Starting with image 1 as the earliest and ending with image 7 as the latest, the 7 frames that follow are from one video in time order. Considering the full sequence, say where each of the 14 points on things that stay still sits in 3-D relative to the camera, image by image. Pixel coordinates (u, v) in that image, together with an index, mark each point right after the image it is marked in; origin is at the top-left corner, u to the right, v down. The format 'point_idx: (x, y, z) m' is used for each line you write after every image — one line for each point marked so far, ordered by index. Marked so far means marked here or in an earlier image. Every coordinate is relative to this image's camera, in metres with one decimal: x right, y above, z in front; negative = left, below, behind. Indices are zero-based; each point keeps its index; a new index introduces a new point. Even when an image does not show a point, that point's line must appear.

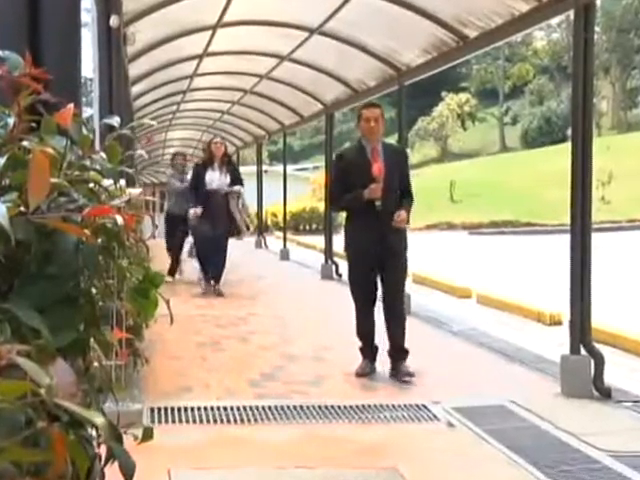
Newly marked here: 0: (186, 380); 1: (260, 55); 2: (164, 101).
0: (-1.0, -1.0, +8.4) m
1: (-0.6, +2.0, +12.6) m
2: (-2.4, +2.1, +17.8) m
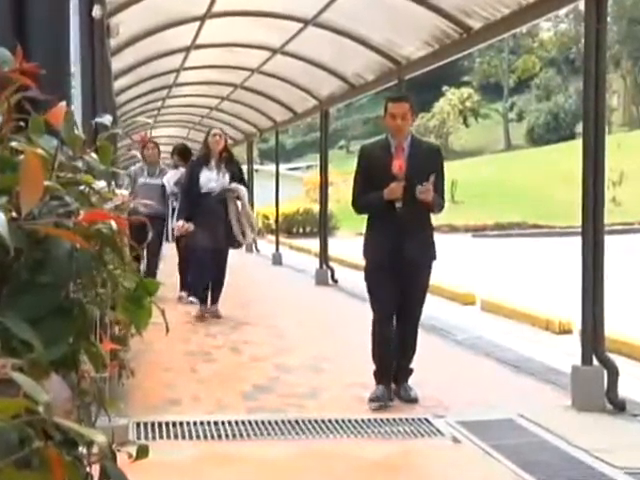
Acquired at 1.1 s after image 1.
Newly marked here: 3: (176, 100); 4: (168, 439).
0: (-1.0, -1.1, +7.9) m
1: (-0.7, +2.0, +12.1) m
2: (-2.6, +2.1, +17.3) m
3: (-2.3, +2.2, +18.7) m
4: (-0.9, -1.2, +6.9) m
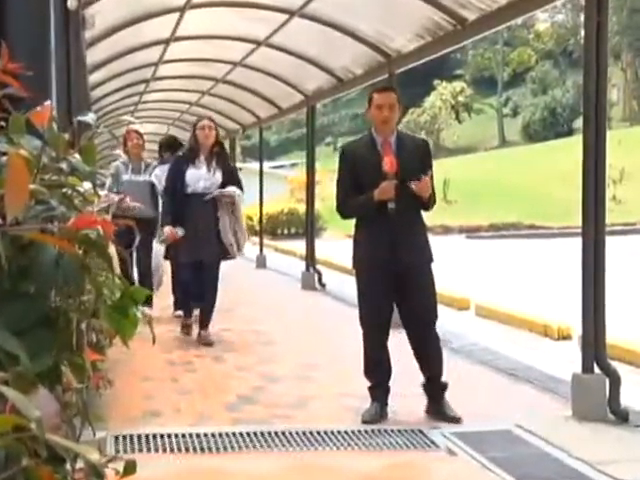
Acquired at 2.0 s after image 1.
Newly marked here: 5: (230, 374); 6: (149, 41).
0: (-1.1, -1.1, +7.5) m
1: (-0.9, +2.0, +11.7) m
2: (-2.8, +2.2, +16.8) m
3: (-2.6, +2.3, +18.2) m
4: (-1.0, -1.2, +6.5) m
5: (-0.6, -1.0, +8.2) m
6: (-1.7, +2.0, +11.6) m
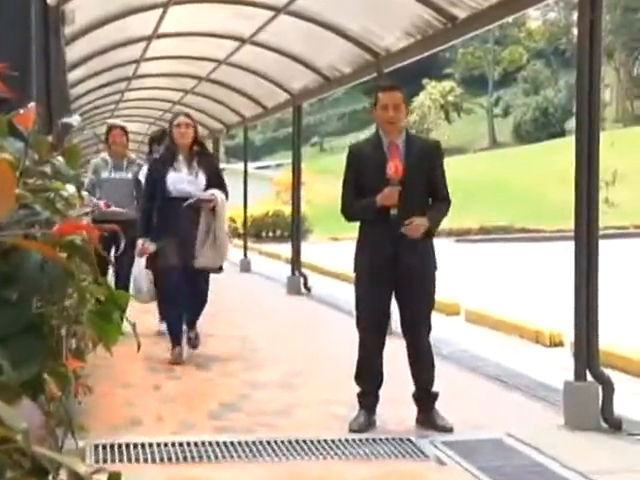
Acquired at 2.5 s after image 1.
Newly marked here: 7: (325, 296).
0: (-1.2, -1.1, +7.3) m
1: (-1.0, +2.0, +11.5) m
2: (-3.1, +2.2, +16.6) m
3: (-2.9, +2.3, +18.0) m
4: (-1.1, -1.2, +6.3) m
5: (-0.7, -1.0, +8.0) m
6: (-1.9, +2.0, +11.4) m
7: (+0.1, -0.7, +13.3) m
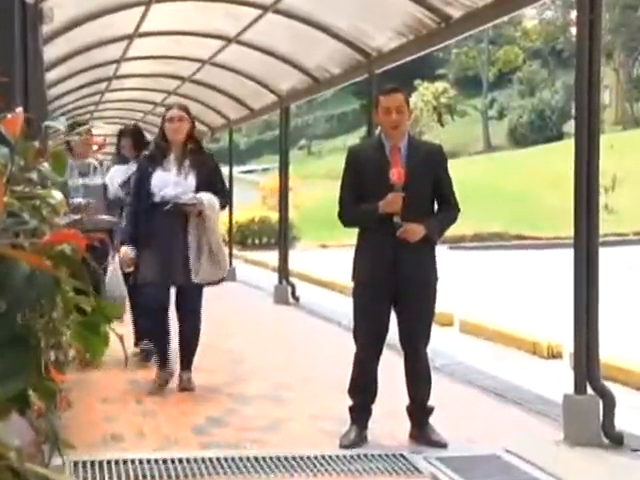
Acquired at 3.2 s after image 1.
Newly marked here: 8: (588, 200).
0: (-1.2, -1.2, +7.0) m
1: (-1.2, +2.0, +11.2) m
2: (-3.3, +2.2, +16.2) m
3: (-3.1, +2.3, +17.6) m
4: (-1.1, -1.3, +6.0) m
5: (-0.8, -1.0, +7.7) m
6: (-2.0, +2.0, +11.1) m
7: (-0.1, -0.7, +13.0) m
8: (+1.5, +0.2, +6.6) m
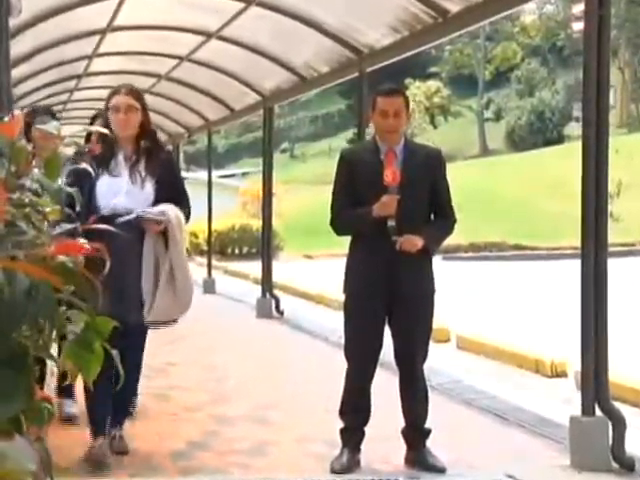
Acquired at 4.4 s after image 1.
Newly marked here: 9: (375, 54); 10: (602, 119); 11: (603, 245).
0: (-1.3, -1.2, +6.5) m
1: (-1.4, +2.0, +10.6) m
2: (-3.7, +2.1, +15.6) m
3: (-3.6, +2.2, +17.0) m
4: (-1.1, -1.4, +5.5) m
5: (-0.9, -1.1, +7.2) m
6: (-2.2, +1.9, +10.5) m
7: (-0.4, -0.7, +12.5) m
8: (+1.5, +0.2, +6.2) m
9: (+0.3, +1.5, +9.1) m
10: (+1.5, +0.6, +6.2) m
11: (+1.5, 0.0, +6.2) m
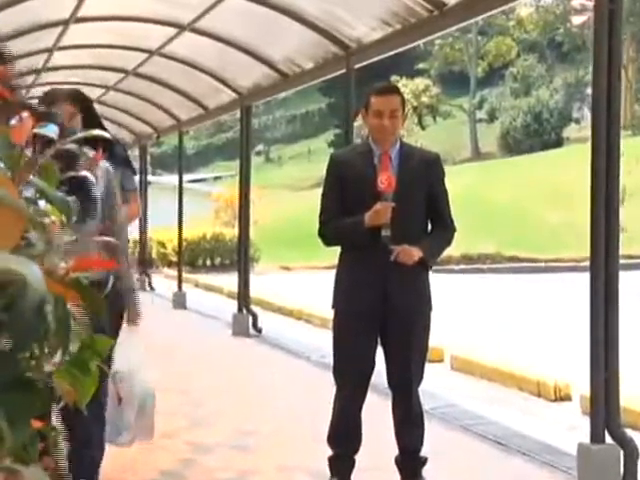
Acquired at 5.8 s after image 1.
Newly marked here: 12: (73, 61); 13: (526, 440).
0: (-1.4, -1.3, +5.9) m
1: (-1.7, +1.9, +10.0) m
2: (-4.3, +2.1, +14.8) m
3: (-4.3, +2.3, +16.2) m
4: (-1.1, -1.4, +4.9) m
5: (-1.0, -1.2, +6.6) m
6: (-2.6, +1.9, +9.8) m
7: (-0.8, -0.7, +11.9) m
8: (+1.4, +0.1, +5.7) m
9: (+0.1, +1.5, +8.6) m
10: (+1.5, +0.6, +5.7) m
11: (+1.5, -0.1, +5.7) m
12: (-3.0, +2.1, +12.6) m
13: (+1.1, -1.1, +6.7) m
